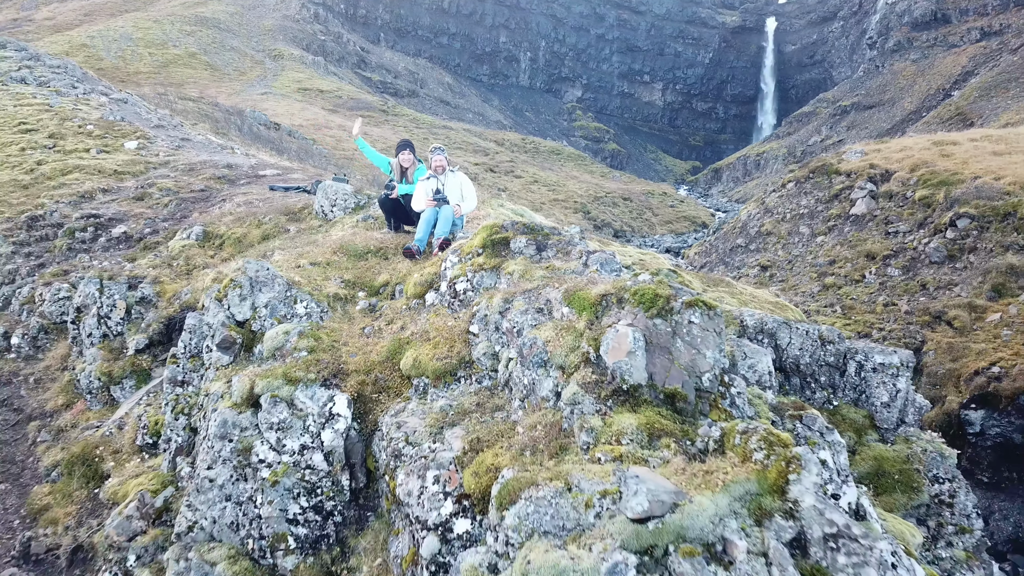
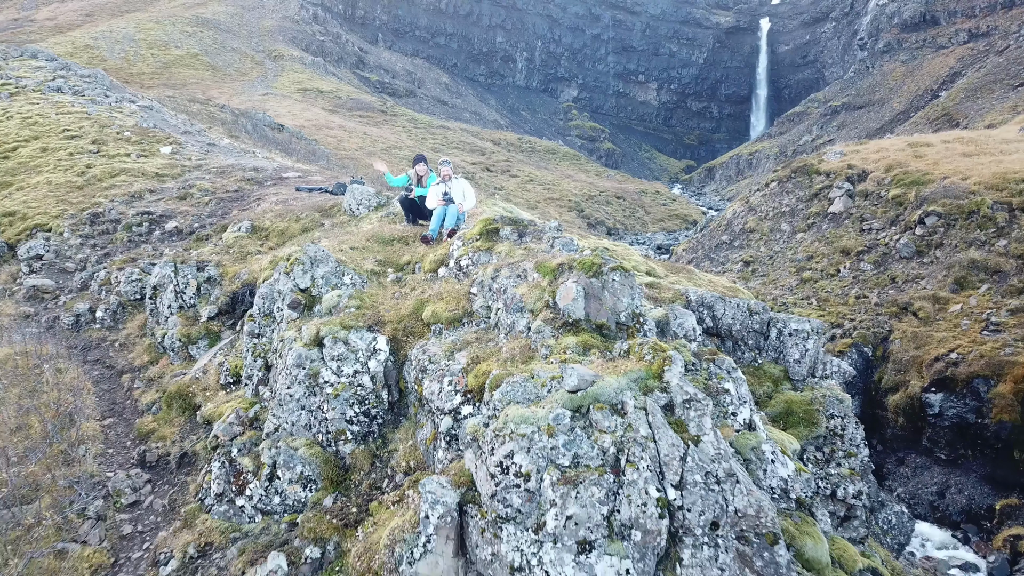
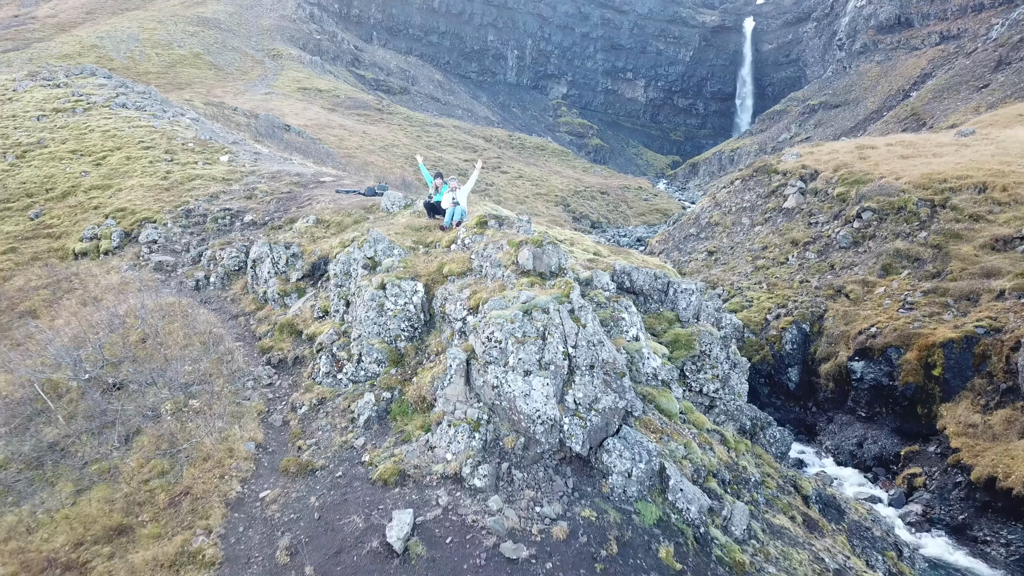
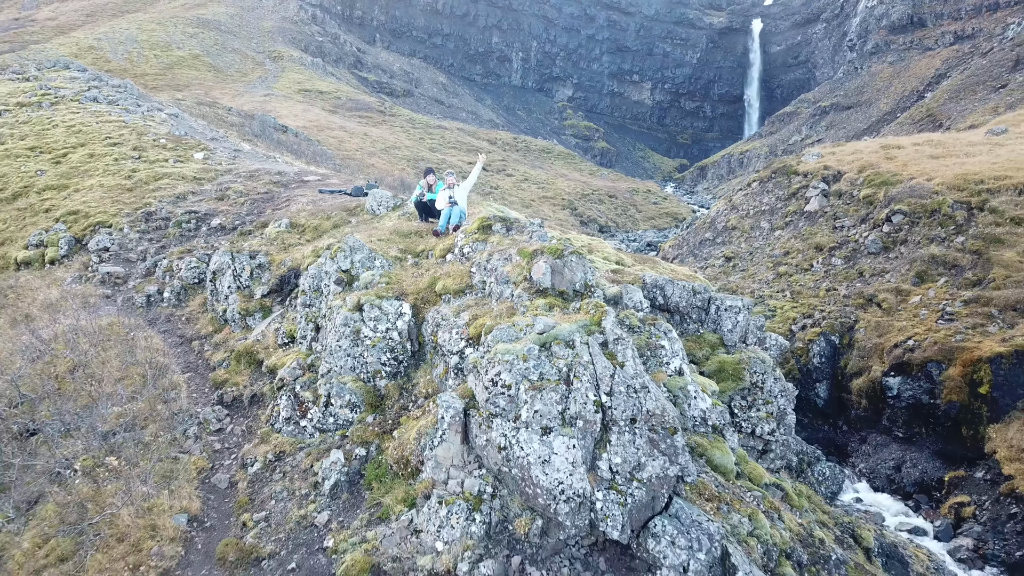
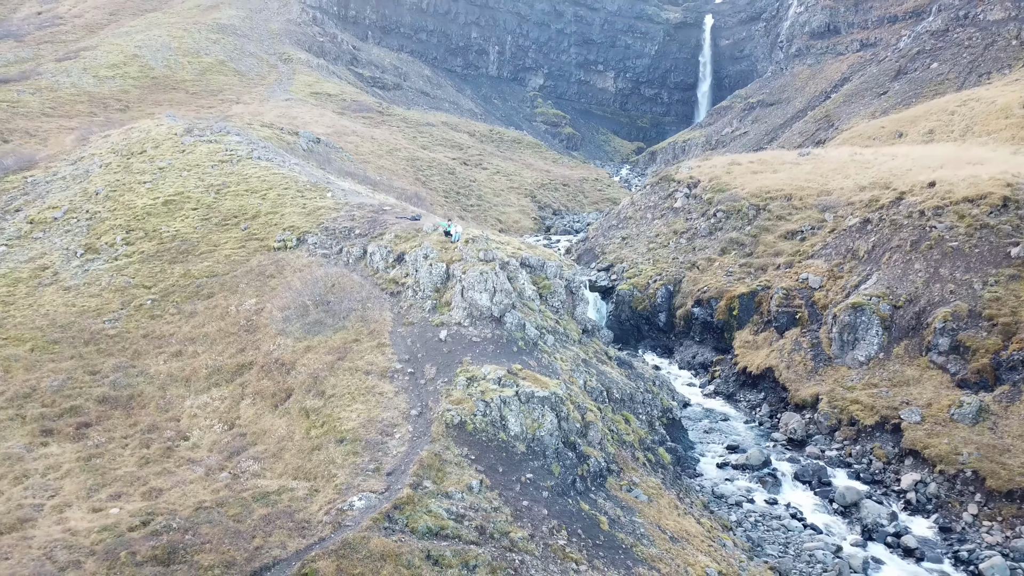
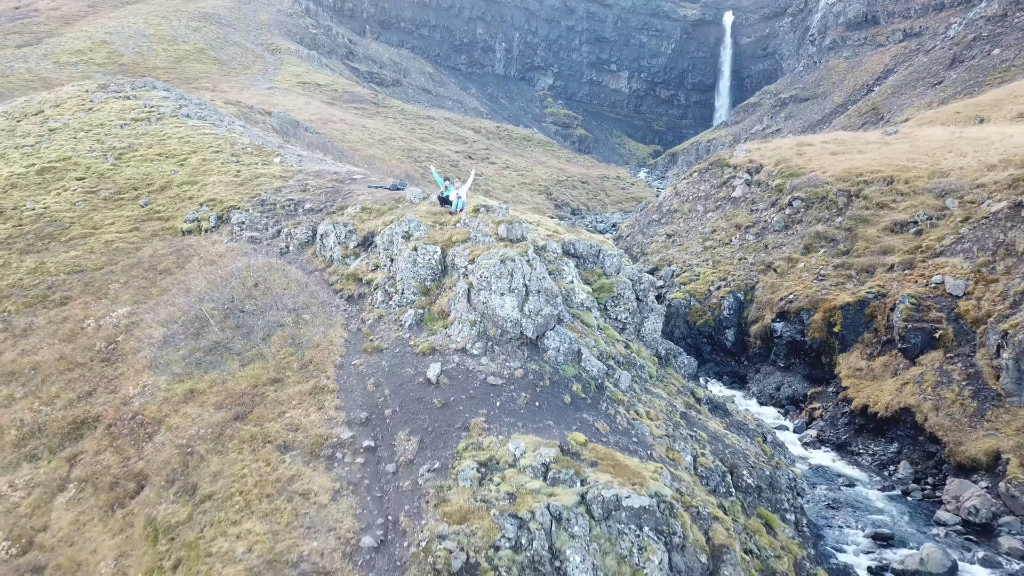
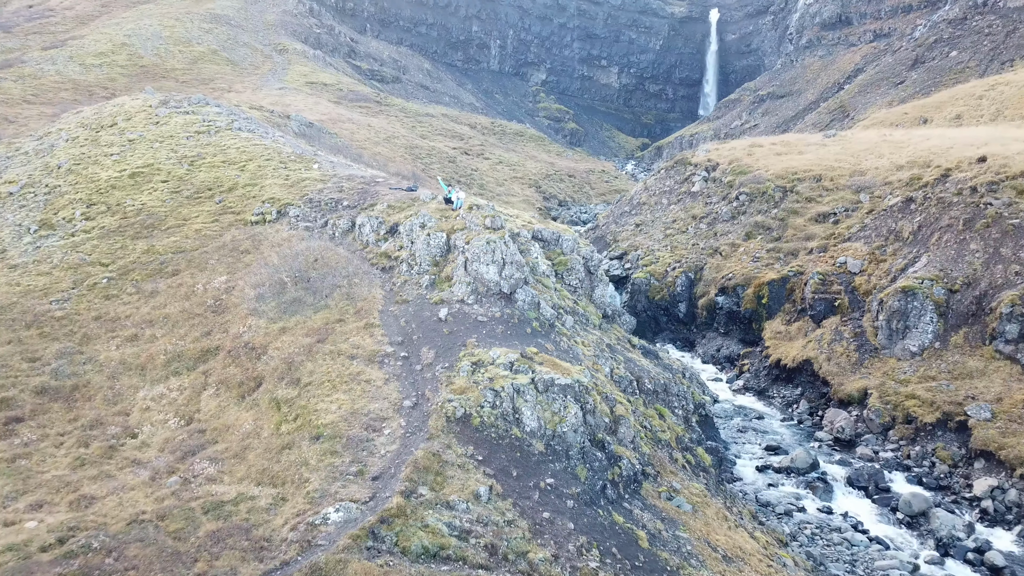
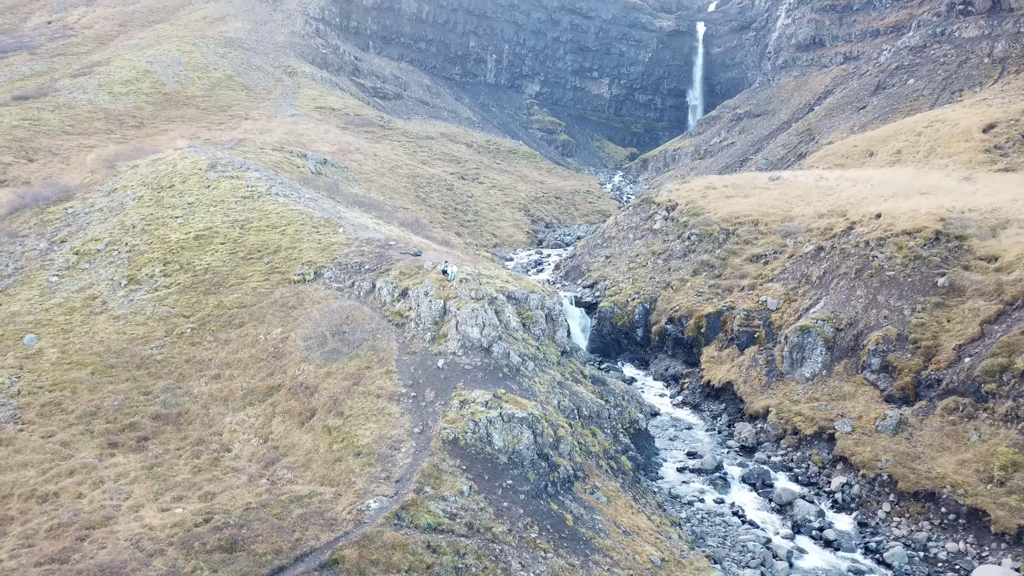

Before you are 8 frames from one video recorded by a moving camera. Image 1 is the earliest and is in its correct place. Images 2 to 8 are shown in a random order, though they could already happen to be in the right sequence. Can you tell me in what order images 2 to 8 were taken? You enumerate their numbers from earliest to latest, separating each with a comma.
2, 4, 3, 6, 7, 5, 8
